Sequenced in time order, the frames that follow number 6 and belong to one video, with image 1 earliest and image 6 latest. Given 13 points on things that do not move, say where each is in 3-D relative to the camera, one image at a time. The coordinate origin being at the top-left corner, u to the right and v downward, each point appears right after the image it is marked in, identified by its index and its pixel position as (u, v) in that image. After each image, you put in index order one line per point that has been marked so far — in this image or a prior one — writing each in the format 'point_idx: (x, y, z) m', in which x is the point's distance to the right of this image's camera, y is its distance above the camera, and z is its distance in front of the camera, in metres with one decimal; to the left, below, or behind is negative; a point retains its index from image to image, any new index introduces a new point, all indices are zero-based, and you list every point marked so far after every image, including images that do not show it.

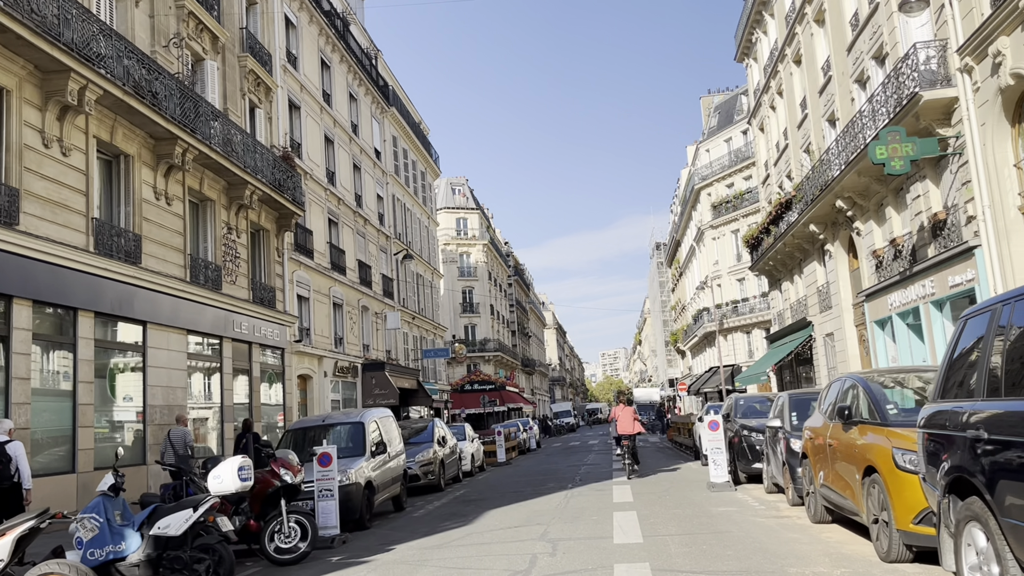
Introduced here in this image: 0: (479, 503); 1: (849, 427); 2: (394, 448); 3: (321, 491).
0: (-0.6, -3.6, +14.3) m
1: (+3.0, -1.2, +7.5) m
2: (-1.9, -2.6, +14.0) m
3: (-2.3, -2.5, +10.3) m
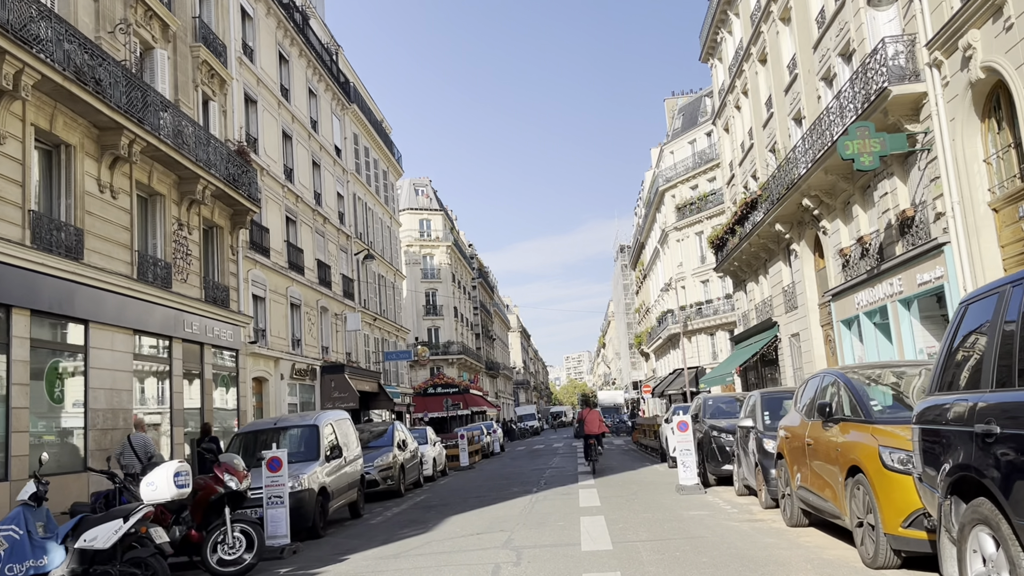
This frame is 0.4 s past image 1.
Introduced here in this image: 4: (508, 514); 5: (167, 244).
0: (-1.2, -3.6, +13.7) m
1: (+2.7, -1.2, +7.1) m
2: (-2.5, -2.6, +13.3) m
3: (-2.8, -2.4, +9.6) m
4: (0.0, -3.3, +12.2) m
5: (-7.4, +0.9, +18.2) m
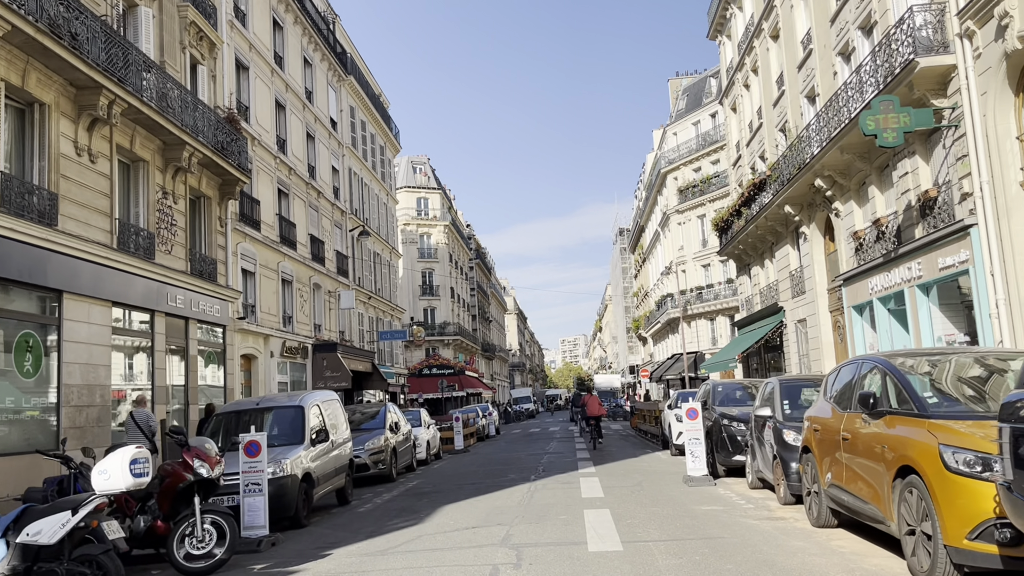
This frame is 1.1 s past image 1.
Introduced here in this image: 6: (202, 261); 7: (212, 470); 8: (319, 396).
0: (-1.2, -3.2, +13.0) m
1: (+2.7, -1.0, +6.3) m
2: (-2.6, -2.2, +12.5) m
3: (-2.8, -2.1, +8.9) m
4: (-0.1, -2.9, +11.4) m
5: (-7.4, +1.5, +17.3) m
6: (-7.2, +0.6, +19.6) m
7: (-2.8, -1.7, +7.8) m
8: (-2.8, -1.6, +12.3) m
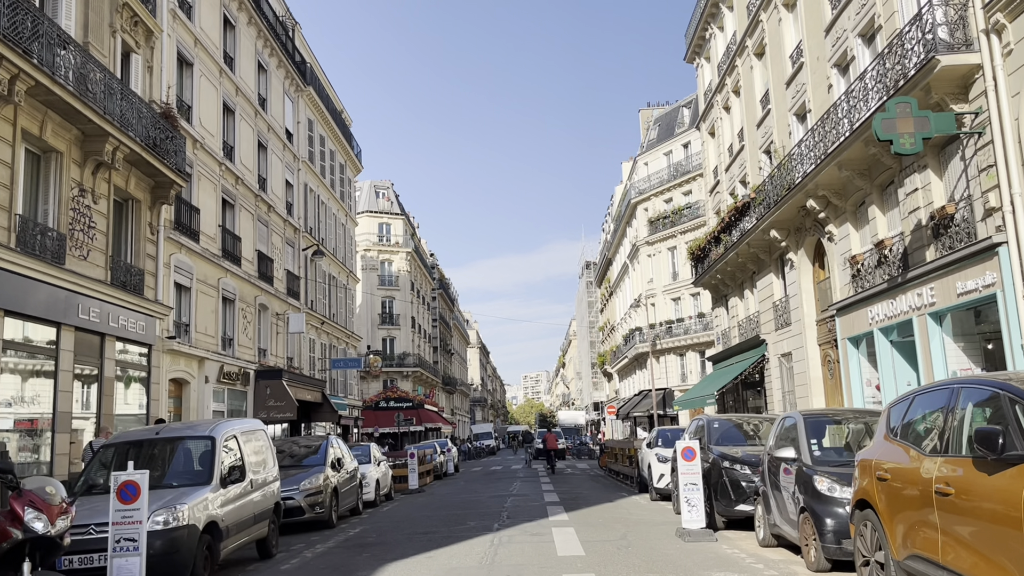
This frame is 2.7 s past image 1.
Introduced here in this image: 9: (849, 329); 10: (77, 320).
0: (-1.8, -3.3, +10.8) m
1: (+2.5, -0.9, +4.4) m
2: (-3.0, -2.3, +10.3) m
3: (-3.1, -2.0, +6.6) m
4: (-0.5, -3.0, +9.3) m
5: (-8.0, +1.3, +15.1) m
6: (-7.9, +0.3, +17.3) m
7: (-3.0, -1.6, +5.6) m
8: (-3.2, -1.6, +10.1) m
9: (+7.3, -0.9, +18.4) m
10: (-7.7, -0.6, +15.1) m
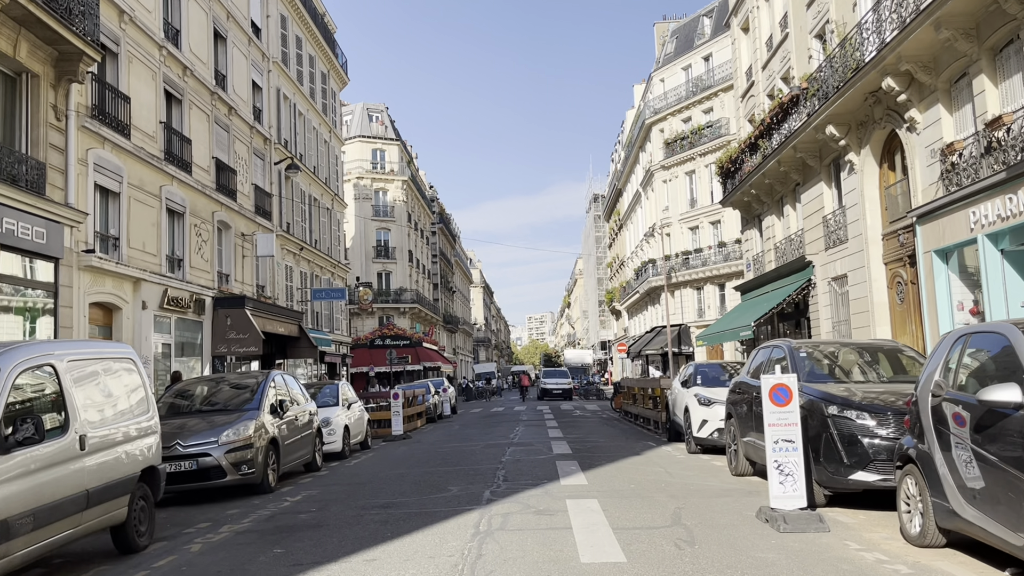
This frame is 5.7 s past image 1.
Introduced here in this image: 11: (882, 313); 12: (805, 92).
0: (-1.8, -2.1, +7.2) m
1: (+2.4, -0.2, +0.7) m
2: (-3.1, -1.1, +6.7) m
3: (-3.1, -1.1, +3.0) m
4: (-0.6, -1.9, +5.7) m
5: (-8.0, +2.8, +11.2) m
6: (-7.9, +2.0, +13.5) m
7: (-3.1, -0.7, +1.9) m
8: (-3.3, -0.5, +6.4) m
9: (+7.3, +0.9, +14.6) m
10: (-7.7, +0.9, +11.3) m
11: (+7.7, -0.5, +17.6) m
12: (+6.9, +4.6, +19.8) m
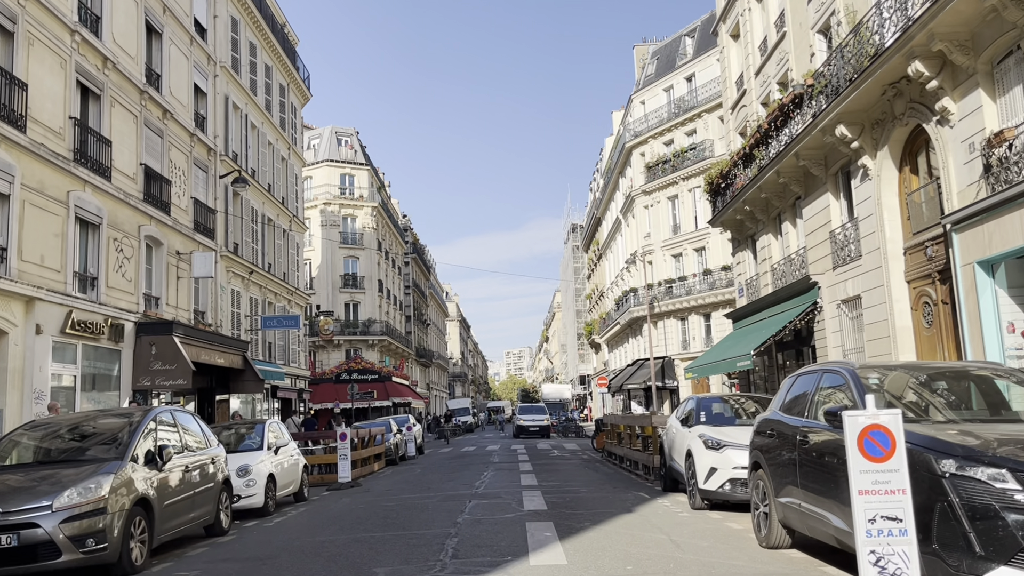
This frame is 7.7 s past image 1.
0: (-2.1, -2.0, +4.5) m
1: (+2.3, +0.2, -1.8) m
2: (-3.4, -1.0, +4.0) m
3: (-3.4, -0.8, +0.3) m
4: (-0.9, -1.8, +3.0) m
5: (-8.5, +2.8, +8.5) m
6: (-8.4, +1.8, +10.8) m
7: (-3.3, -0.4, -0.7) m
8: (-3.6, -0.4, +3.7) m
9: (+6.8, +0.6, +12.3) m
10: (-8.2, +0.8, +8.6) m
11: (+7.1, -0.9, +15.2) m
12: (+6.2, +4.1, +17.6) m
